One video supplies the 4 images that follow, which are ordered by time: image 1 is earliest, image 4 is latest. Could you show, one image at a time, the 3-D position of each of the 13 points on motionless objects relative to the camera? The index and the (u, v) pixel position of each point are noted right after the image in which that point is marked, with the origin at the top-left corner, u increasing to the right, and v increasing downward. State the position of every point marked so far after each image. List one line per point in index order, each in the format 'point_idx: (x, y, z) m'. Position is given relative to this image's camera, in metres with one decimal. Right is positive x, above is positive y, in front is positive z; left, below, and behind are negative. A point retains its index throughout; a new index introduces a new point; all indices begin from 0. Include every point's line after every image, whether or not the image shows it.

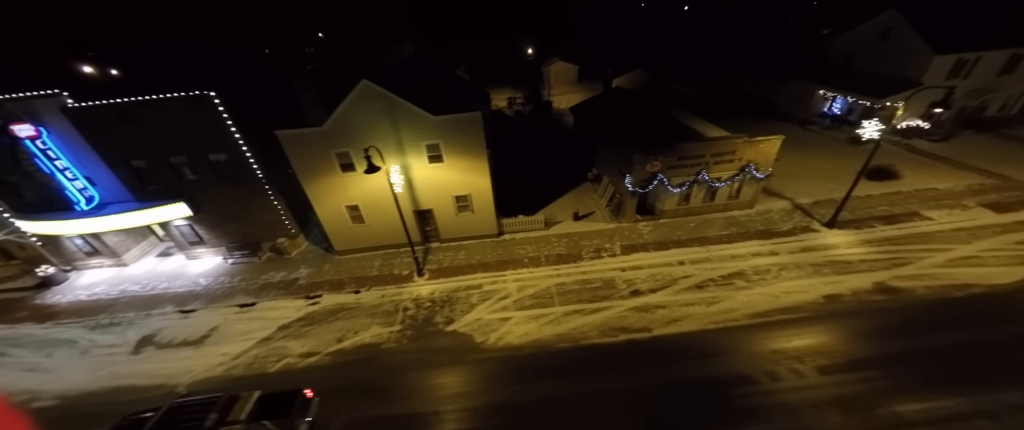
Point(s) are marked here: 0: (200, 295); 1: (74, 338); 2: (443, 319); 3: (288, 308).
0: (-15.9, -4.1, +14.3) m
1: (-20.3, -5.7, +12.9) m
2: (-2.9, -4.5, +12.0) m
3: (-10.6, -4.4, +13.2) m
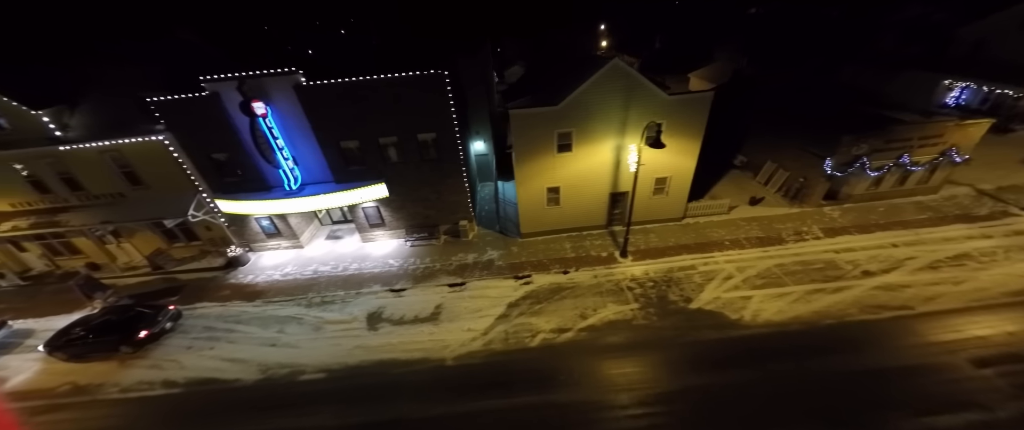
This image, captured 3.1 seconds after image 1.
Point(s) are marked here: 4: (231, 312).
0: (-5.8, -3.1, +14.4) m
1: (-10.2, -4.7, +13.1) m
2: (+7.2, -3.6, +12.1) m
3: (-0.4, -3.4, +13.3) m
4: (-13.6, -4.7, +13.5) m
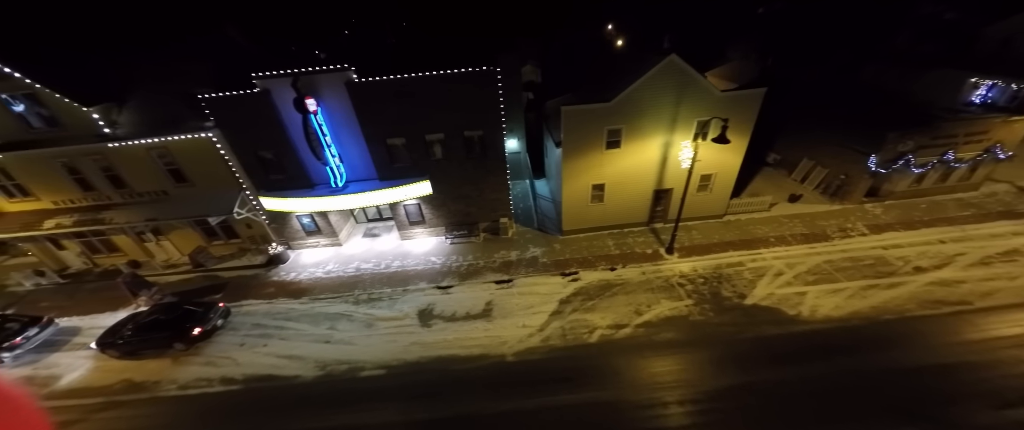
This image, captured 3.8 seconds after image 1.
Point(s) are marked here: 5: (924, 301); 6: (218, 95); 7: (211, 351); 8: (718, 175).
0: (-3.4, -2.9, +14.4) m
1: (-7.9, -4.6, +13.1) m
2: (+9.5, -3.4, +12.1) m
3: (+1.9, -3.3, +13.3) m
4: (-11.3, -4.5, +13.5) m
5: (+16.3, -3.4, +11.0) m
6: (-12.7, +5.2, +12.2) m
7: (-13.0, -5.9, +12.1) m
8: (+10.5, +2.1, +14.3) m
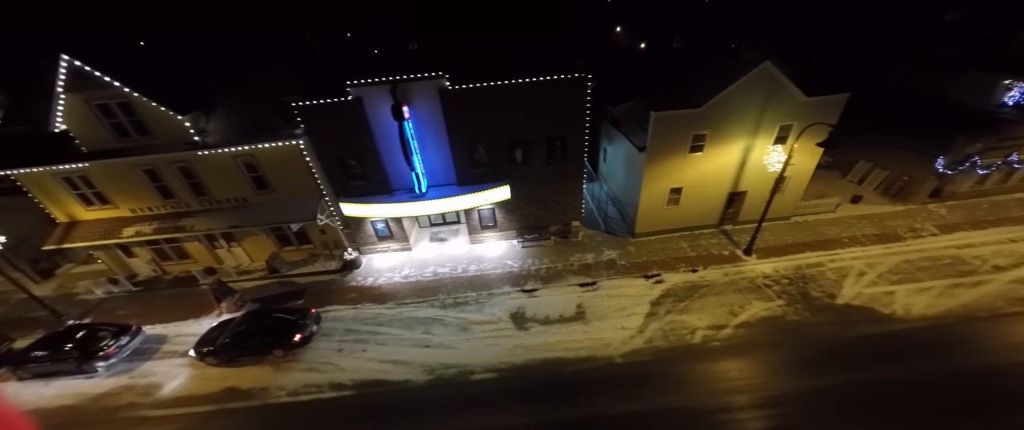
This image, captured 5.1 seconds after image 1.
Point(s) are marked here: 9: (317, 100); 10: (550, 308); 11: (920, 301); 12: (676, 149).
0: (+0.7, -3.2, +14.6) m
1: (-3.7, -4.8, +13.2) m
2: (+13.7, -3.5, +12.4) m
3: (+6.1, -3.5, +13.5) m
4: (-7.1, -4.8, +13.6) m
5: (+20.5, -3.4, +11.4) m
6: (-8.6, +4.9, +12.3) m
7: (-8.8, -6.2, +12.1) m
8: (+14.6, +2.0, +14.6) m
9: (-8.5, +5.0, +12.3) m
10: (+1.7, -4.4, +13.0) m
11: (+17.0, -3.6, +11.7) m
12: (+7.8, +3.2, +13.4) m
